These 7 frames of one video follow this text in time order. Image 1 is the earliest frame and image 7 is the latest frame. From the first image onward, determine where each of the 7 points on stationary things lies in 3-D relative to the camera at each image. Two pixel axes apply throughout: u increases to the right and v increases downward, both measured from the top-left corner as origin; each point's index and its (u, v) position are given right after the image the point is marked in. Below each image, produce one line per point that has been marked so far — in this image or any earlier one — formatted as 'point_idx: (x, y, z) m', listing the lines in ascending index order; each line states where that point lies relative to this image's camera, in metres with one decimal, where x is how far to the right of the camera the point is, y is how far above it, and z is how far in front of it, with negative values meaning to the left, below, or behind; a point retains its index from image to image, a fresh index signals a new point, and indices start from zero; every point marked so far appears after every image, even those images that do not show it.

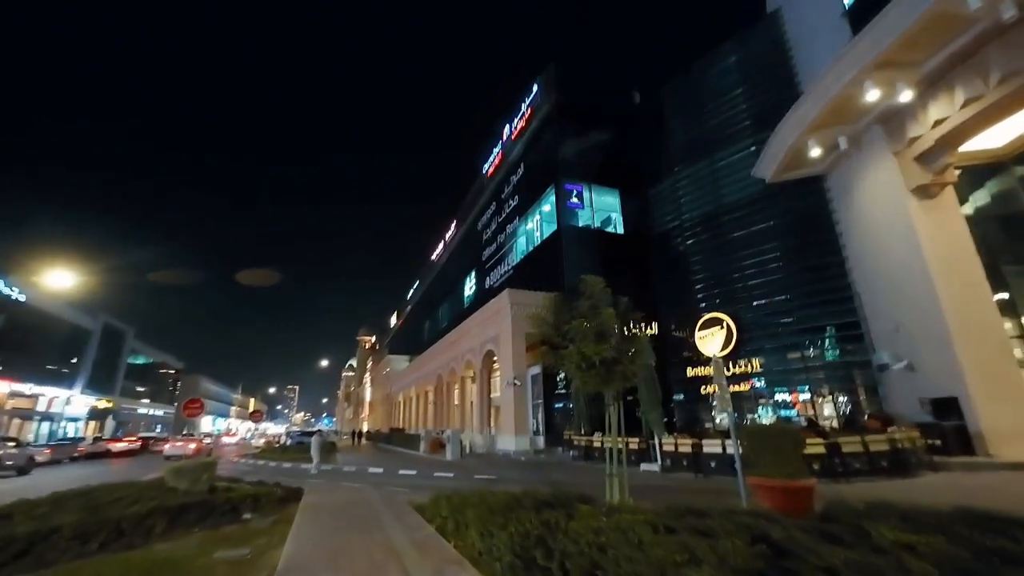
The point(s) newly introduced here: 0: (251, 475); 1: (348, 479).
0: (-9.7, -7.1, +17.8) m
1: (-5.7, -6.7, +16.7) m
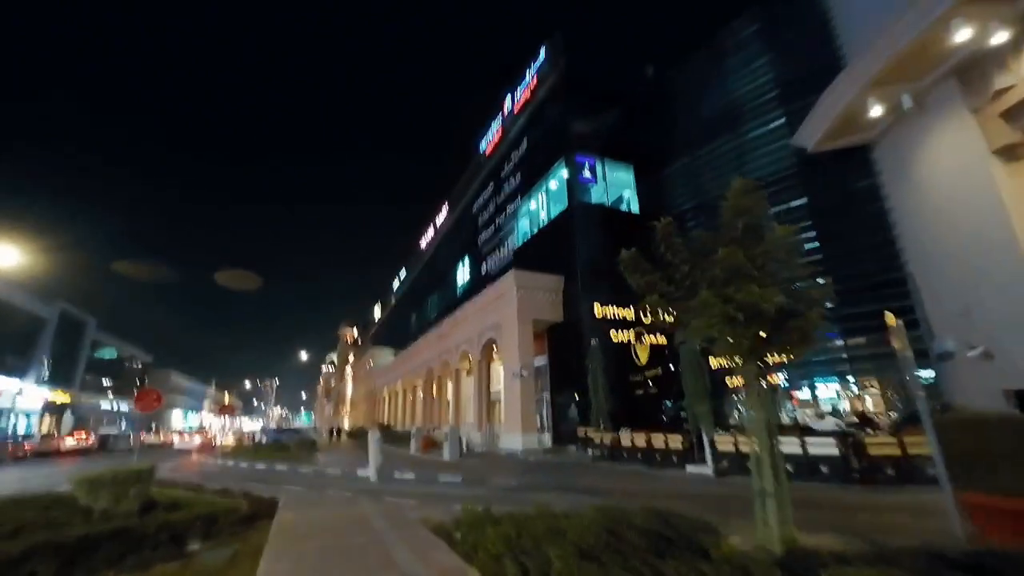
0: (-9.1, -6.0, +14.7) m
1: (-5.1, -5.7, +13.8) m
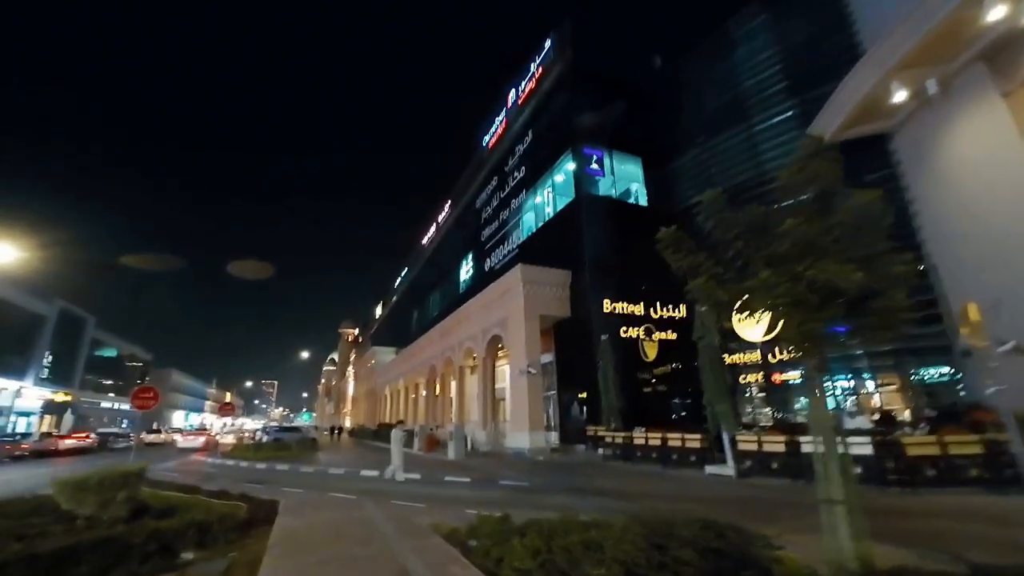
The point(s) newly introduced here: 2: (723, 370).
0: (-8.8, -5.8, +14.2) m
1: (-4.8, -5.5, +13.2) m
2: (+5.8, -2.3, +13.2) m
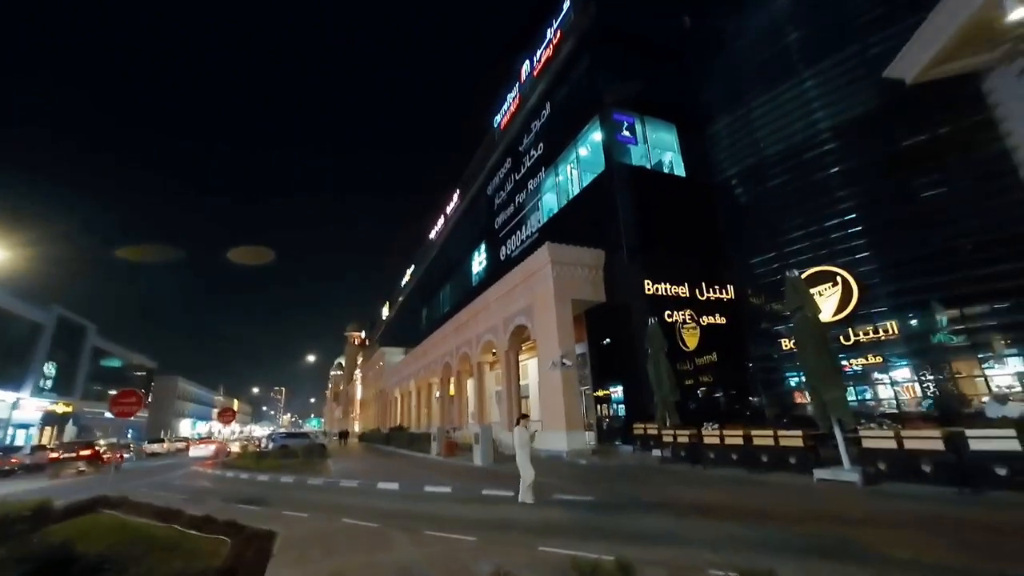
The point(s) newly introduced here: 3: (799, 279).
0: (-7.6, -5.3, +11.6) m
1: (-3.6, -4.9, +10.7) m
2: (+7.0, -1.3, +10.5) m
3: (+6.7, +0.2, +11.1) m
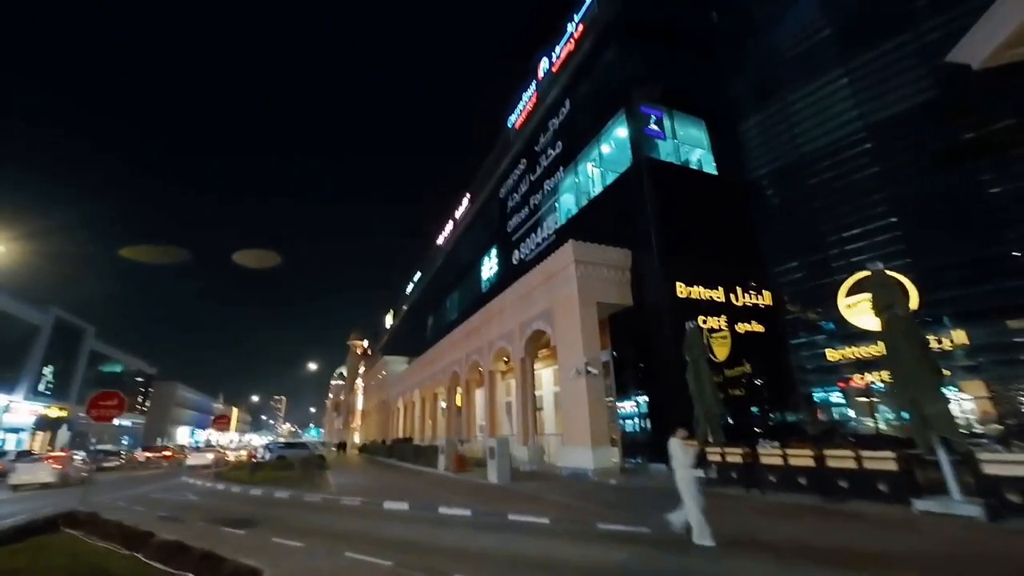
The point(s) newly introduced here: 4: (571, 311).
0: (-6.9, -5.0, +10.0) m
1: (-2.9, -4.6, +9.0) m
2: (+7.7, -1.2, +8.8) m
3: (+7.4, +0.3, +9.5) m
4: (+2.3, -0.9, +18.6) m
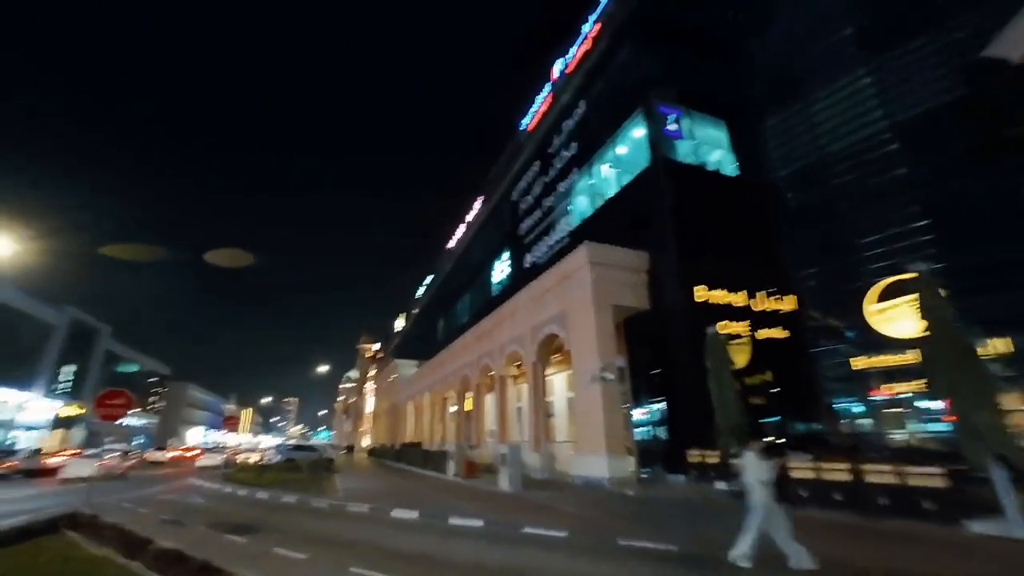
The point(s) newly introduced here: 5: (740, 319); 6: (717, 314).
0: (-6.6, -4.9, +9.6) m
1: (-2.6, -4.6, +8.5) m
2: (+8.0, -1.3, +8.2) m
3: (+7.7, +0.3, +8.9) m
4: (+2.8, -1.0, +18.1) m
5: (+9.2, -1.3, +19.2) m
6: (+8.0, -1.0, +18.7) m
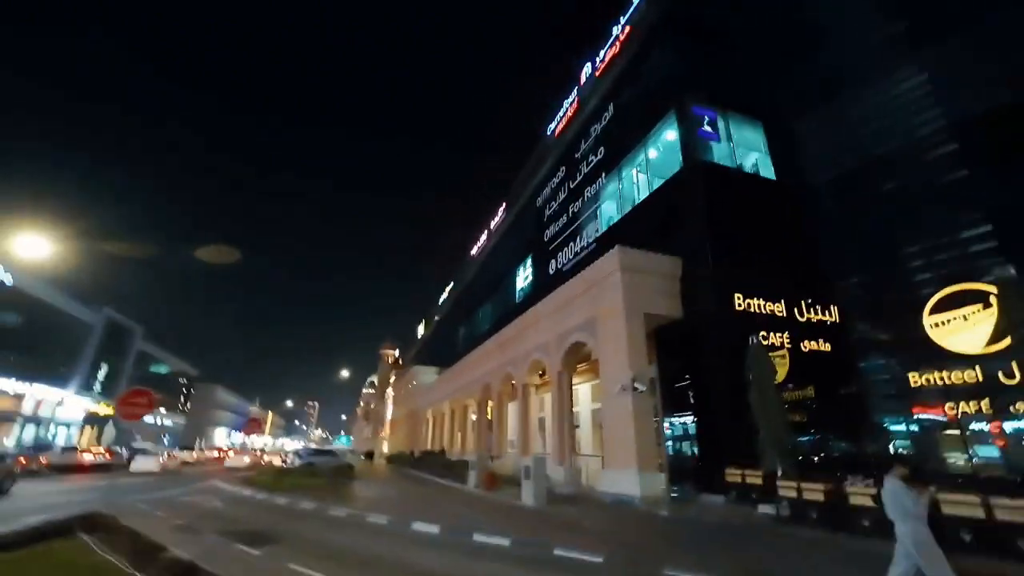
0: (-6.1, -4.8, +9.2) m
1: (-2.2, -4.5, +7.9) m
2: (+8.5, -1.4, +7.2) m
3: (+8.3, +0.1, +7.9) m
4: (+3.8, -1.3, +17.3) m
5: (+10.2, -1.6, +18.2) m
6: (+9.0, -1.3, +17.7) m
